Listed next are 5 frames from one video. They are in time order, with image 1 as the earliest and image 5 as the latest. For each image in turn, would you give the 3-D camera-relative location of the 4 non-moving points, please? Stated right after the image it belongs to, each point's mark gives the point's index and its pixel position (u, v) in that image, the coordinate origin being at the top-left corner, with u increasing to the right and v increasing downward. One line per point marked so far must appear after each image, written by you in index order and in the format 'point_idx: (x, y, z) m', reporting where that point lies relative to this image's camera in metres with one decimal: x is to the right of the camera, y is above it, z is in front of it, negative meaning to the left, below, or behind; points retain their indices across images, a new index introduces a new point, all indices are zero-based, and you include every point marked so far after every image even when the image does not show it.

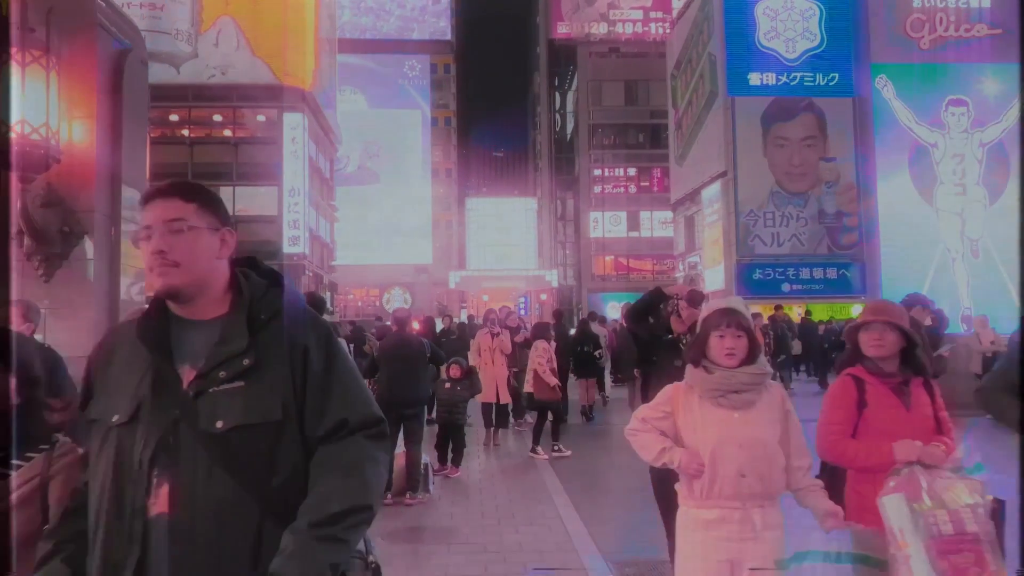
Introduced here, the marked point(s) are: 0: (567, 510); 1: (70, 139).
0: (+0.4, -1.7, +5.8) m
1: (-3.2, +1.1, +5.6) m
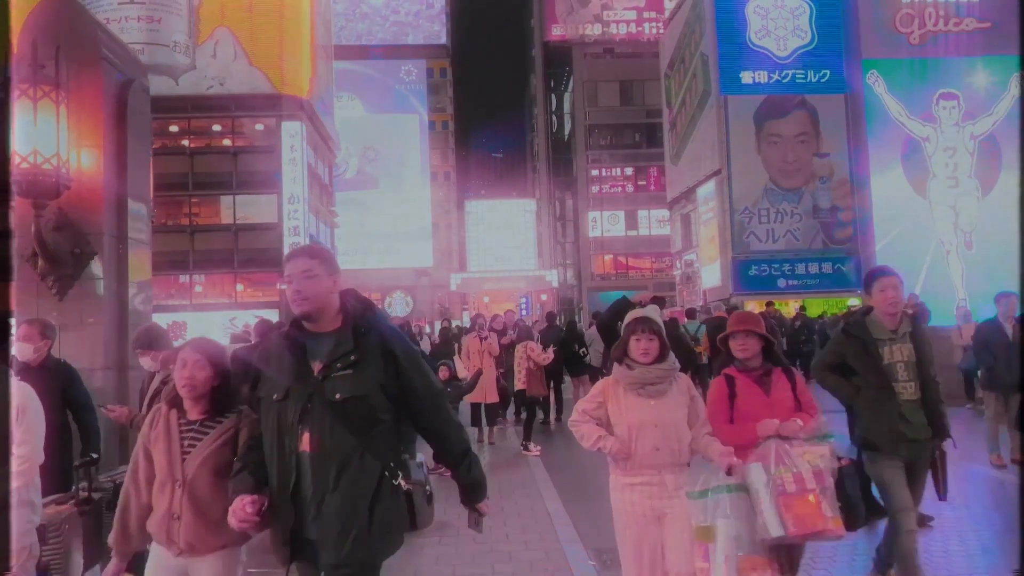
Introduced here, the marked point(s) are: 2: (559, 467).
0: (+0.4, -1.8, +6.1) m
1: (-3.4, +0.9, +5.9) m
2: (+0.5, -1.9, +7.7) m
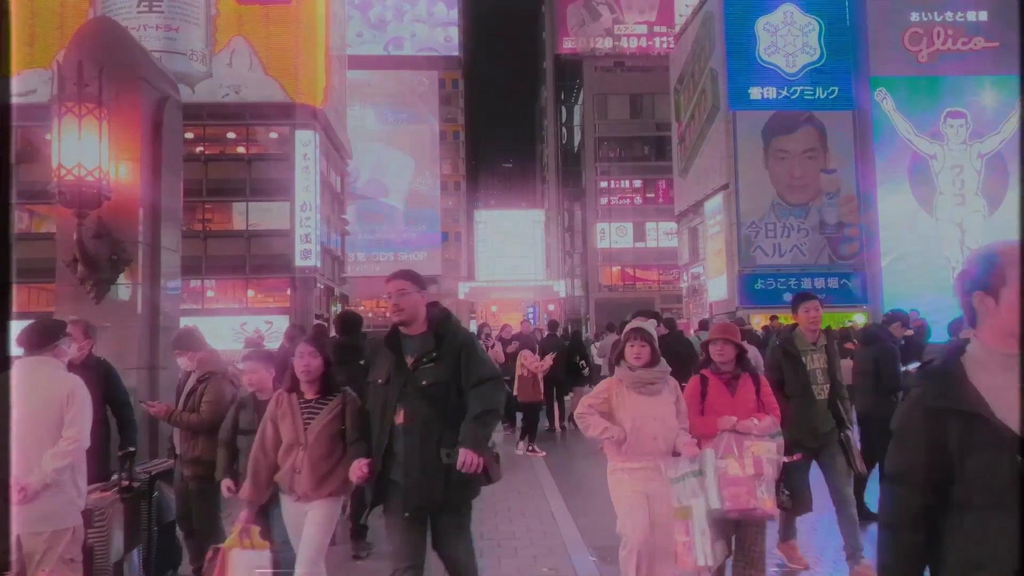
0: (+0.4, -1.9, +6.4) m
1: (-3.3, +0.9, +6.2) m
2: (+0.5, -2.0, +7.9) m
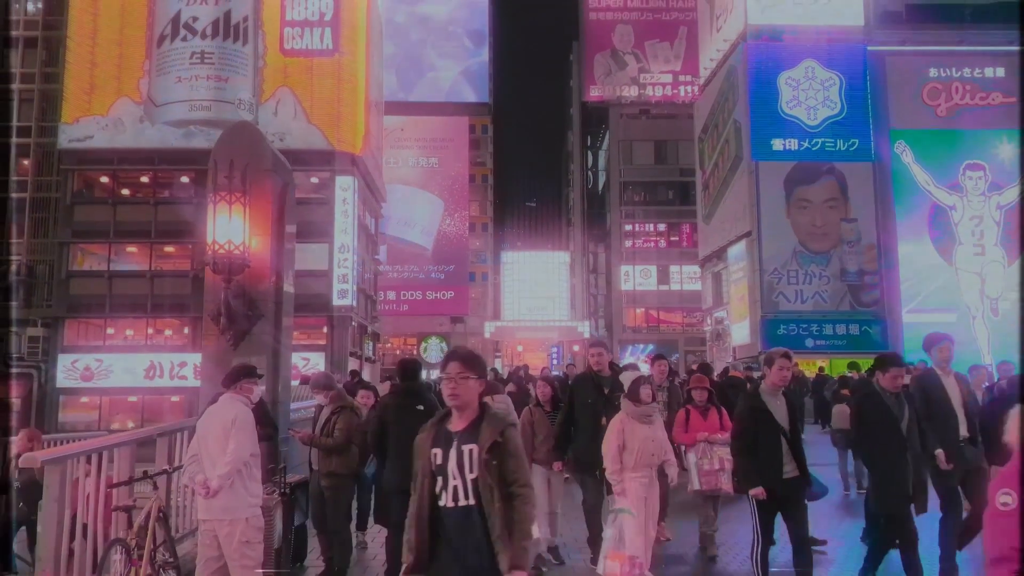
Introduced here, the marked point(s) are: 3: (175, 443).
0: (+0.9, -2.4, +7.4) m
1: (-2.8, +0.5, +7.4) m
2: (+1.0, -2.6, +8.9) m
3: (-2.6, -1.2, +5.7) m
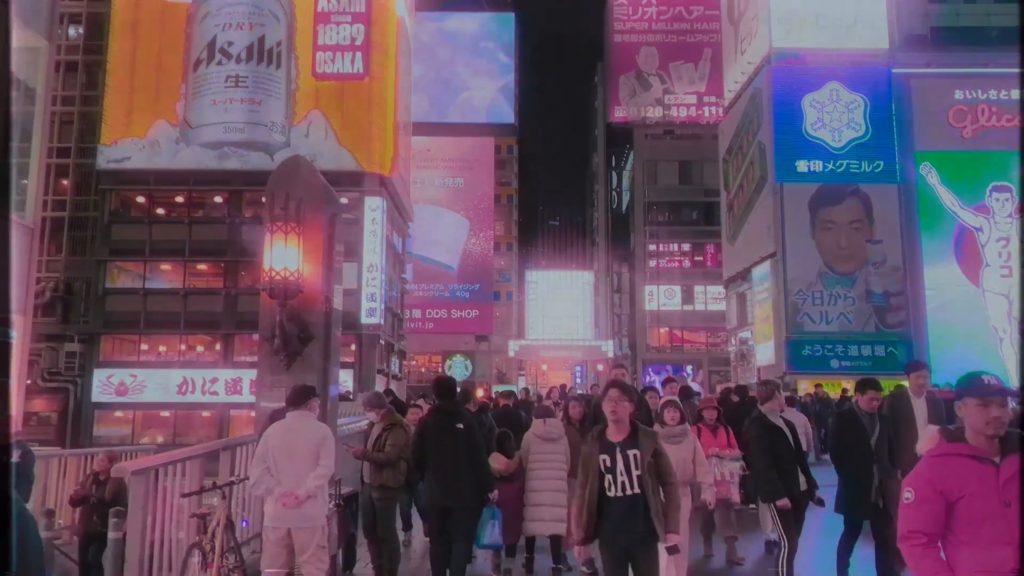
0: (+1.2, -2.6, +7.7) m
1: (-2.4, +0.2, +7.9) m
2: (+1.4, -2.9, +9.2) m
3: (-2.3, -1.4, +6.2) m
